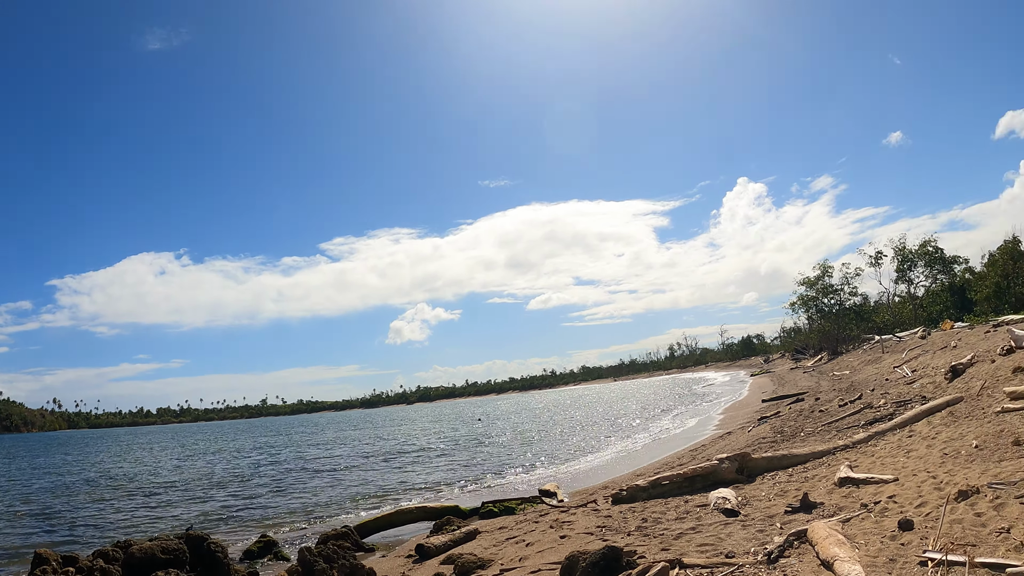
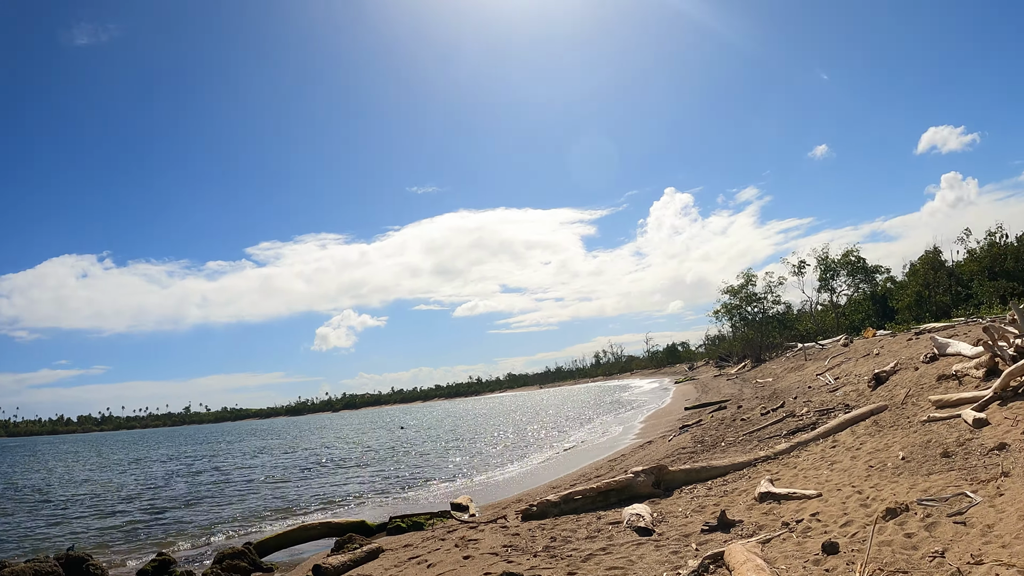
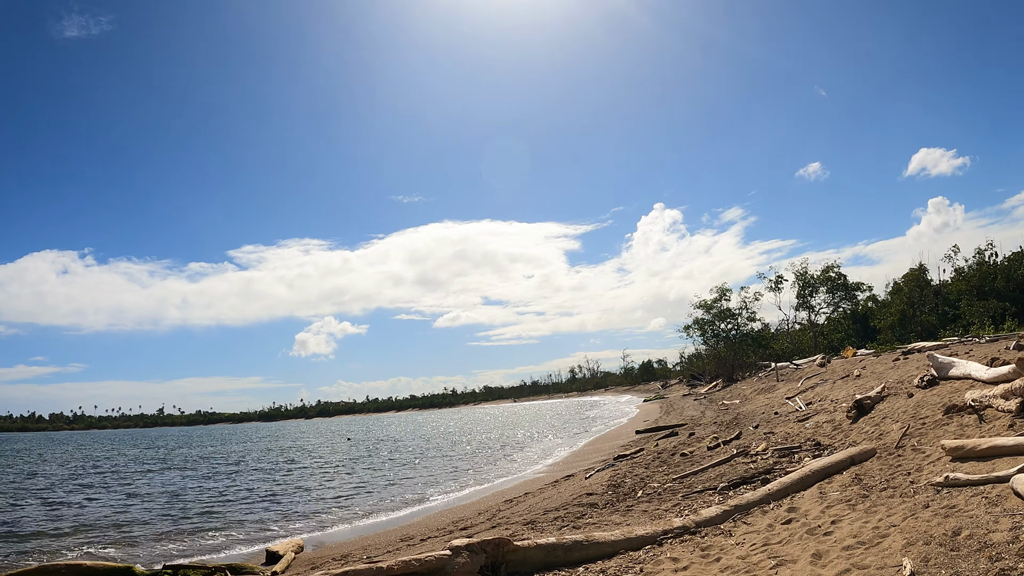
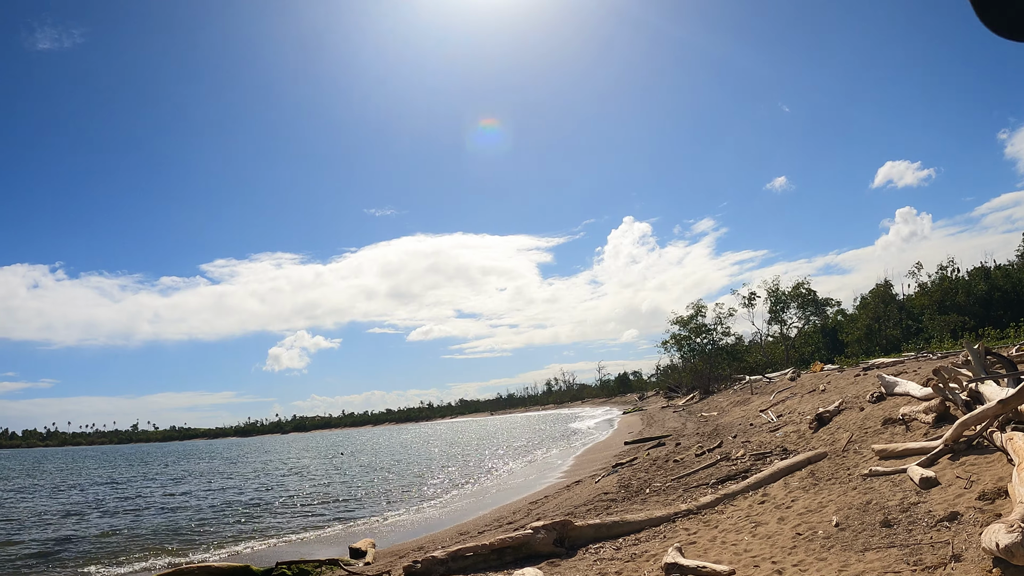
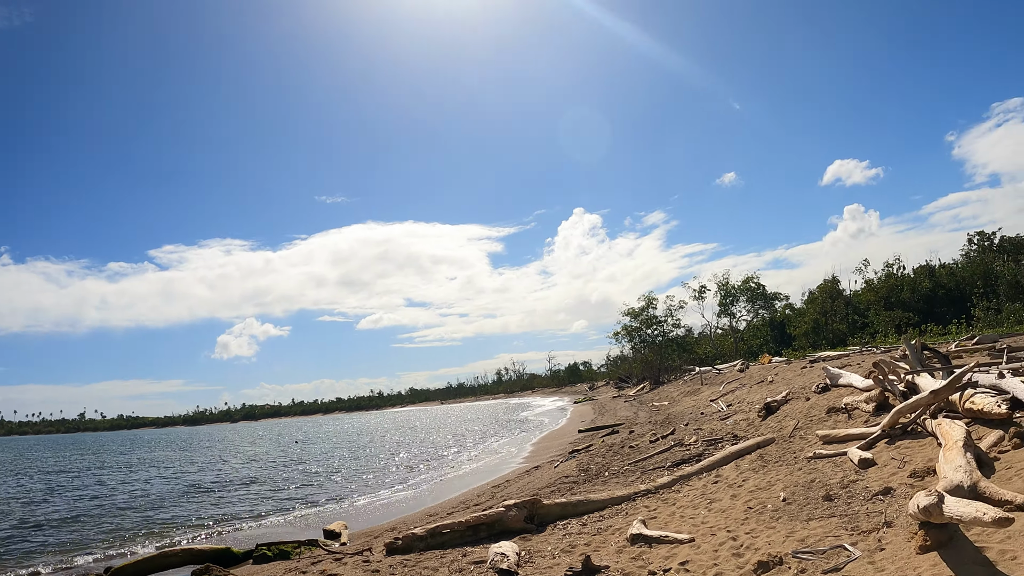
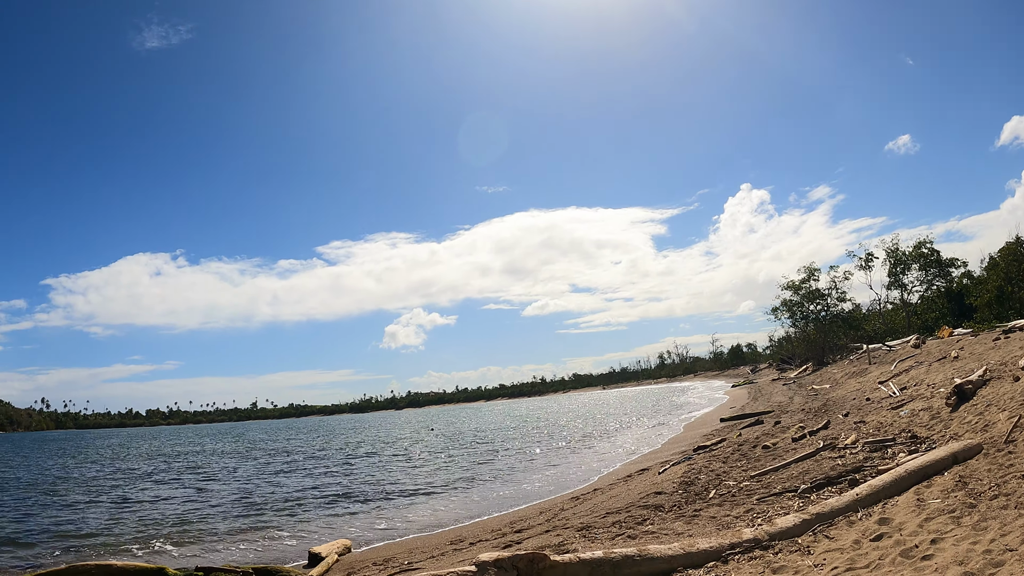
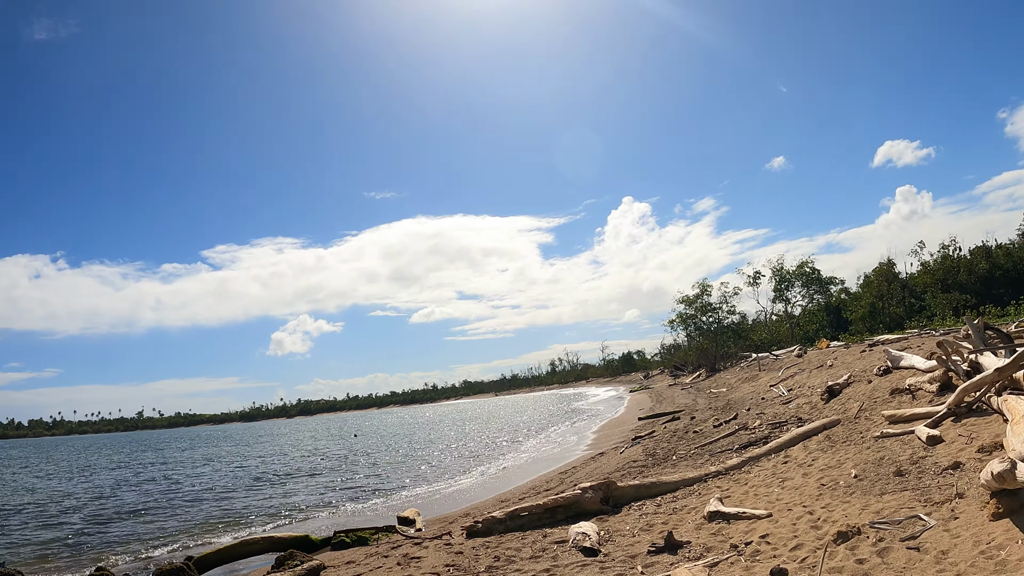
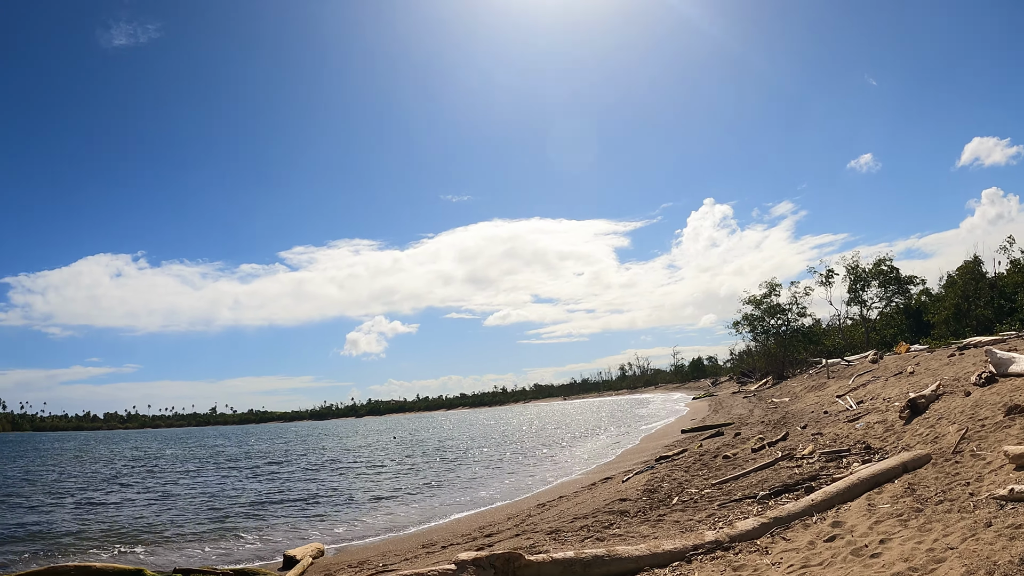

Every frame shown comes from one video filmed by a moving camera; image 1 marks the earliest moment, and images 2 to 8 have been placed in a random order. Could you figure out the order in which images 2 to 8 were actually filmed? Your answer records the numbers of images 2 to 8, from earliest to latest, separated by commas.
2, 7, 5, 4, 3, 8, 6
